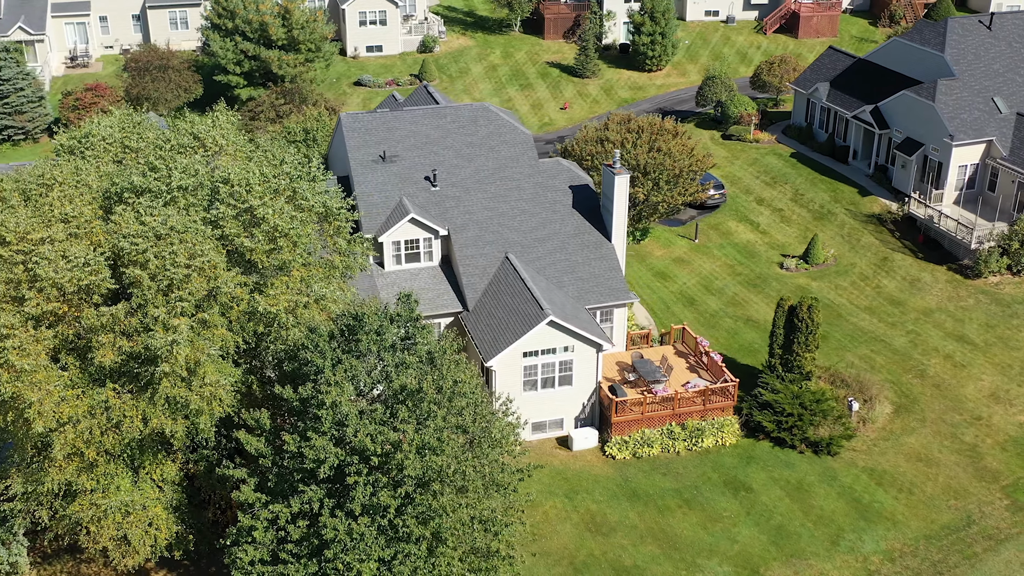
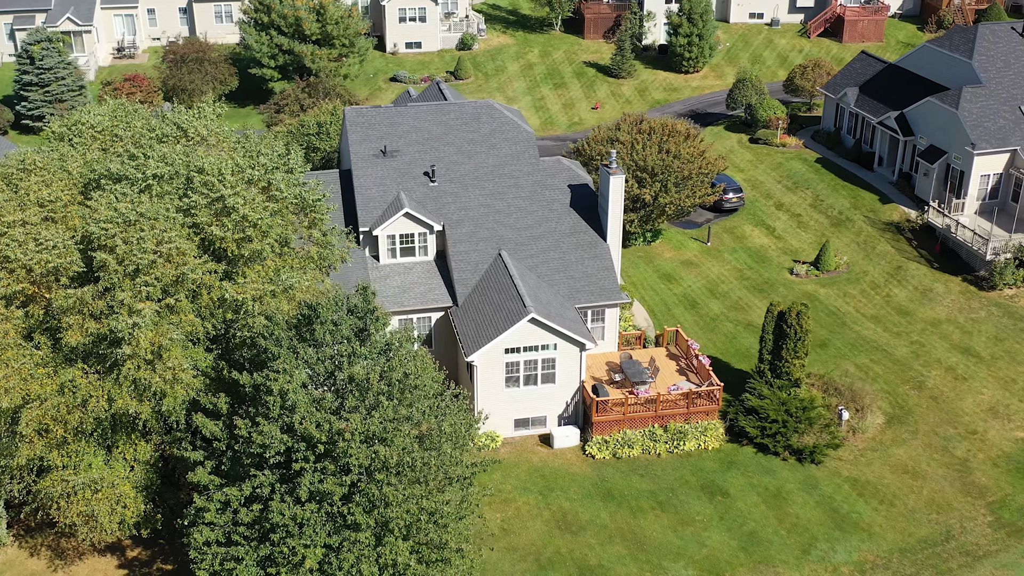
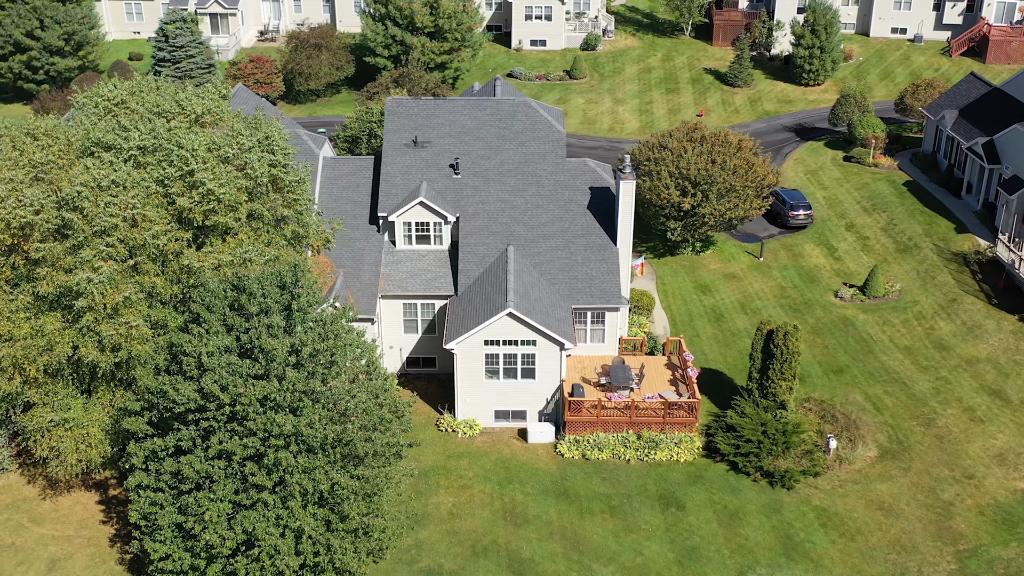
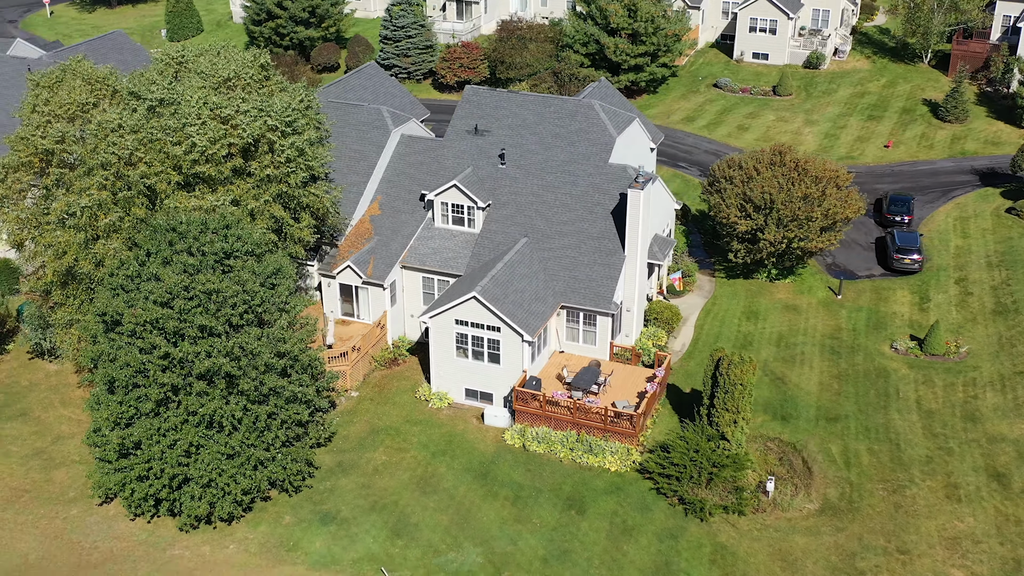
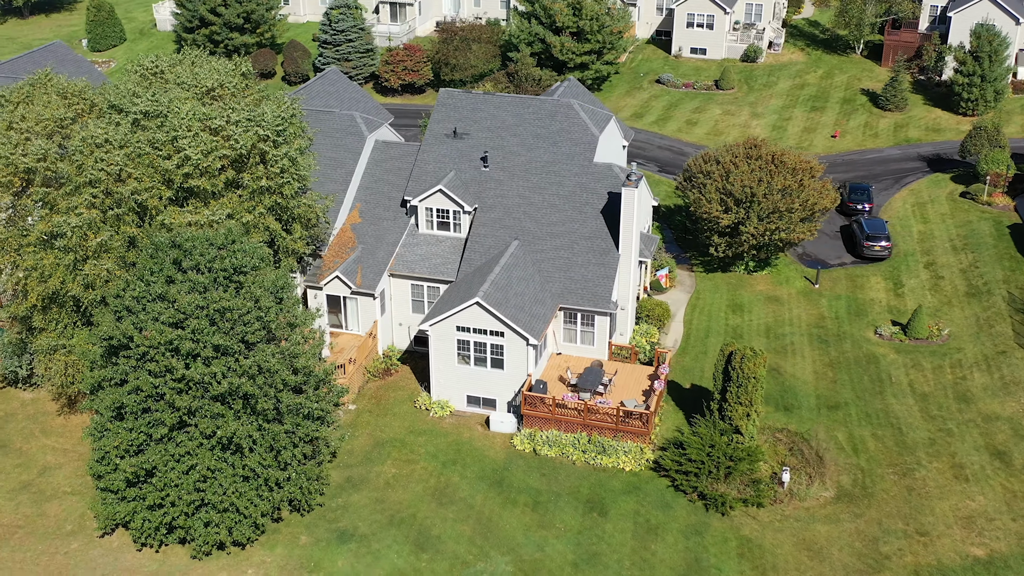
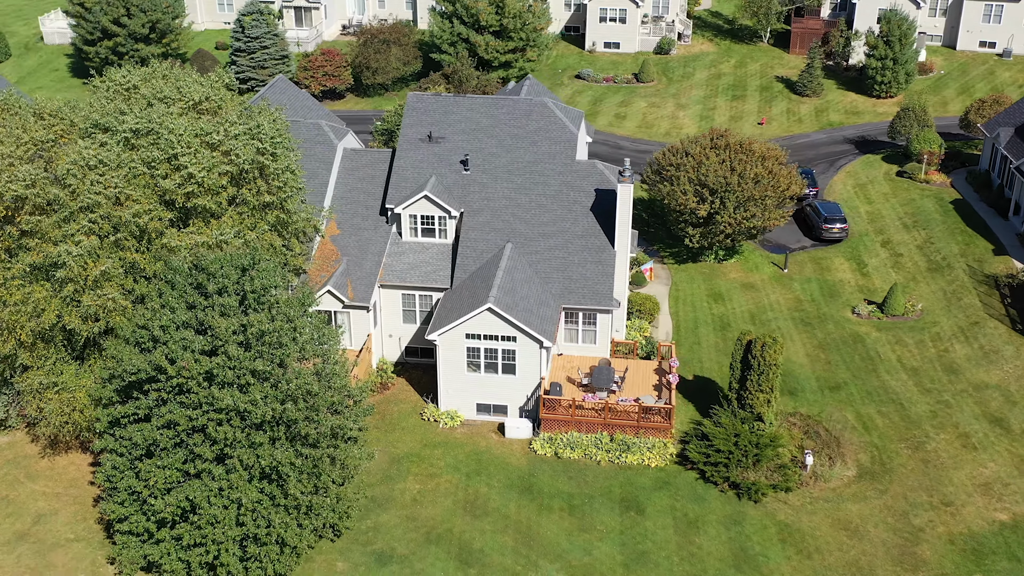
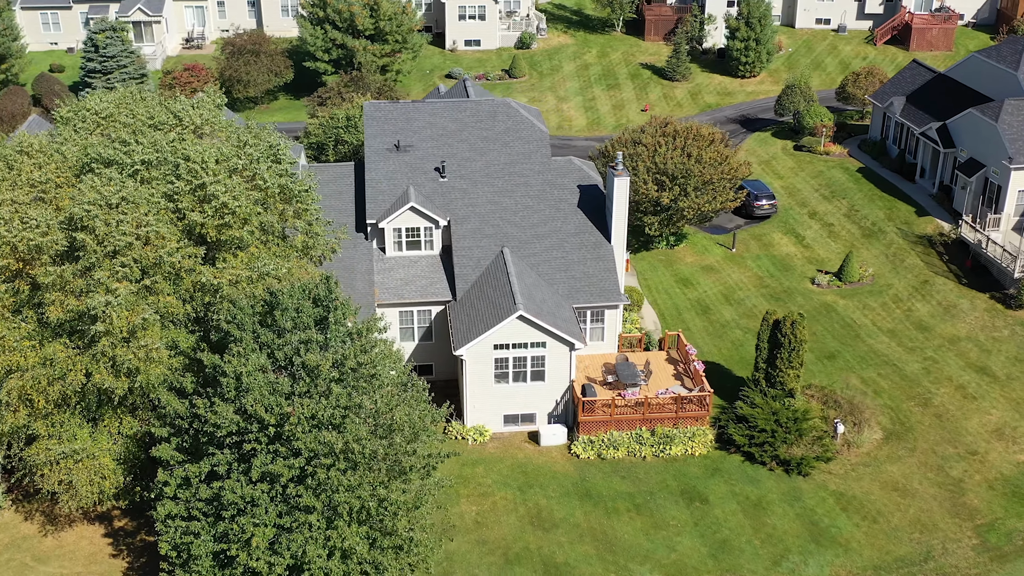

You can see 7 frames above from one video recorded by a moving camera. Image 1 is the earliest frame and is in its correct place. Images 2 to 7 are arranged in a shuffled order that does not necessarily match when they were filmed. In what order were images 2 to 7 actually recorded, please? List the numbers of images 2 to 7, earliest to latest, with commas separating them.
2, 7, 3, 6, 5, 4
